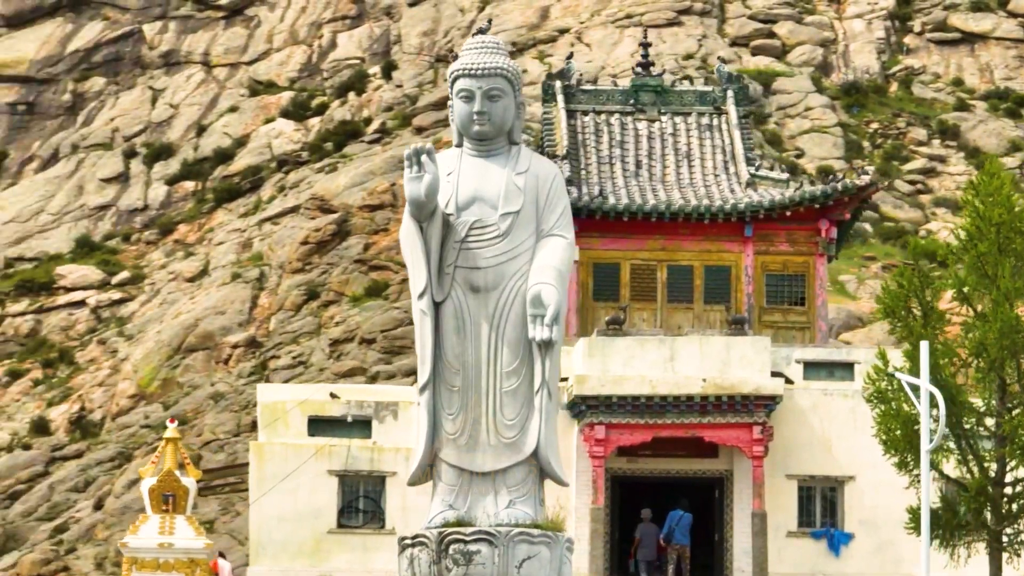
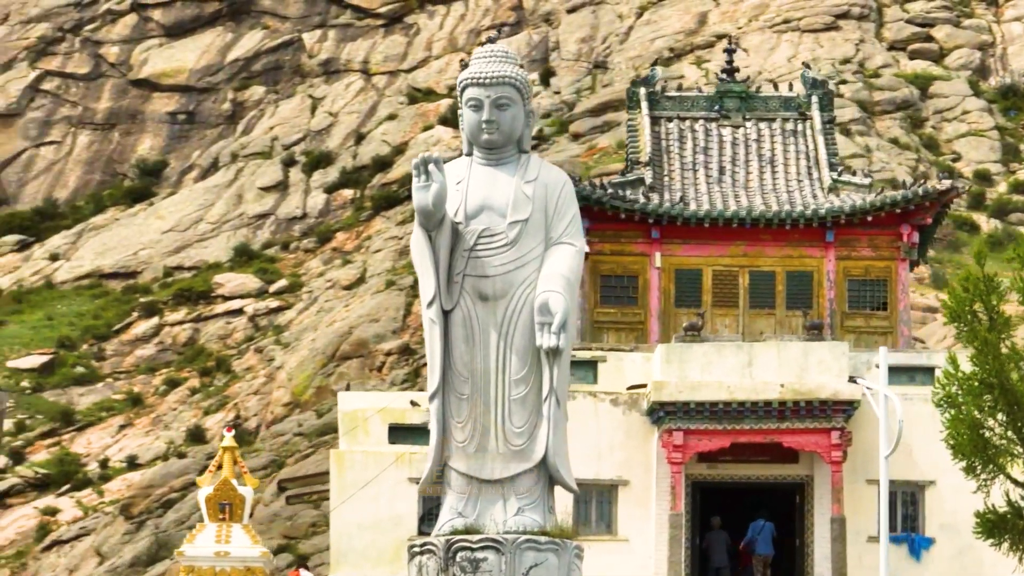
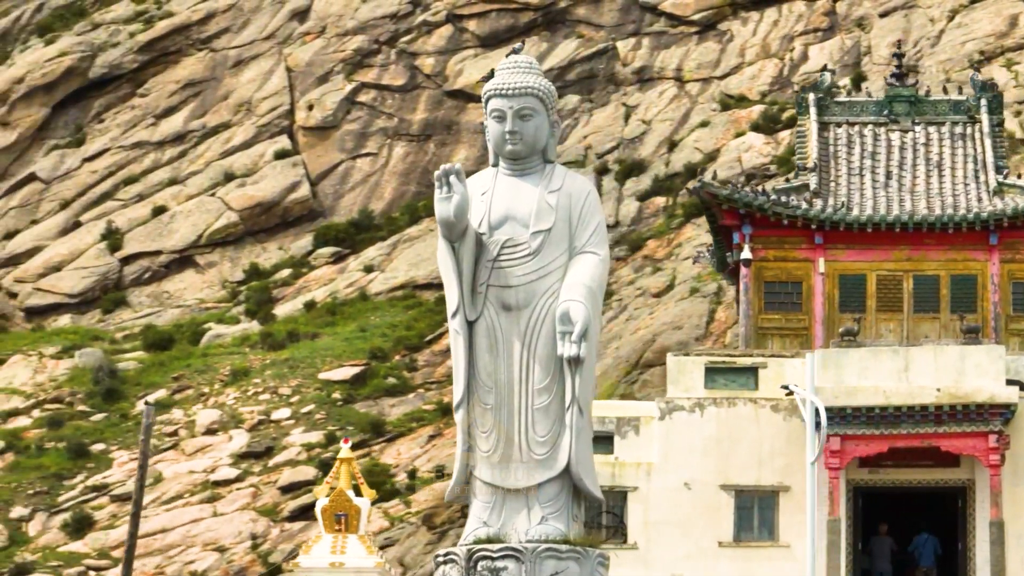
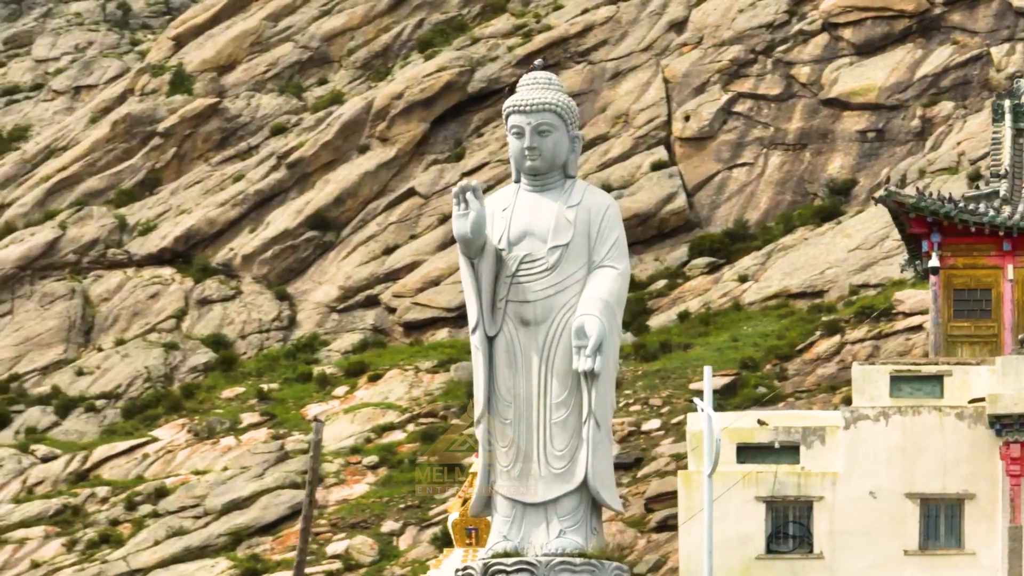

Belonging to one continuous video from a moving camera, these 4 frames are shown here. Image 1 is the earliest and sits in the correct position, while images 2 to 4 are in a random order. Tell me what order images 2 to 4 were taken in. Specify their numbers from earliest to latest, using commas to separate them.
2, 3, 4
